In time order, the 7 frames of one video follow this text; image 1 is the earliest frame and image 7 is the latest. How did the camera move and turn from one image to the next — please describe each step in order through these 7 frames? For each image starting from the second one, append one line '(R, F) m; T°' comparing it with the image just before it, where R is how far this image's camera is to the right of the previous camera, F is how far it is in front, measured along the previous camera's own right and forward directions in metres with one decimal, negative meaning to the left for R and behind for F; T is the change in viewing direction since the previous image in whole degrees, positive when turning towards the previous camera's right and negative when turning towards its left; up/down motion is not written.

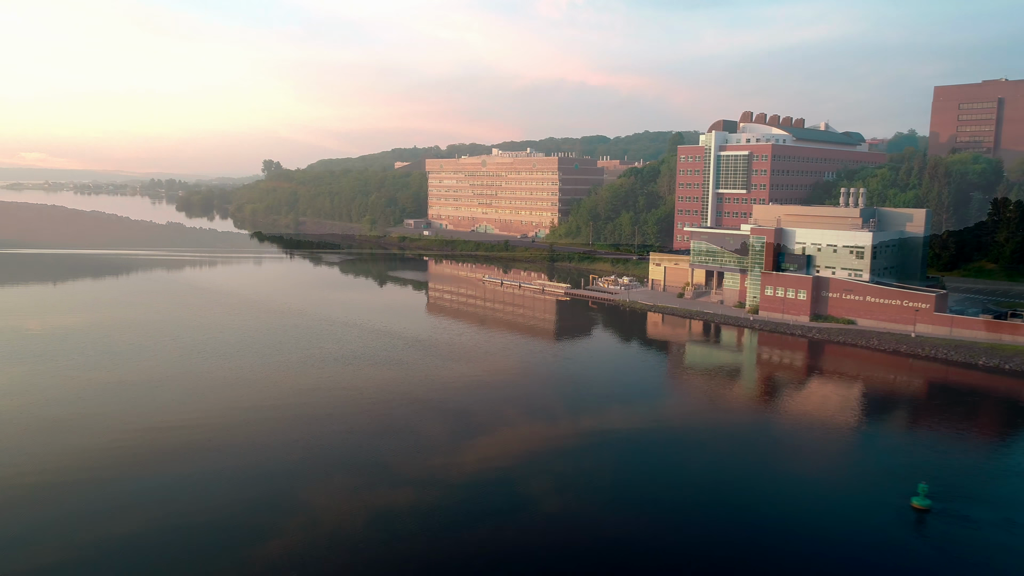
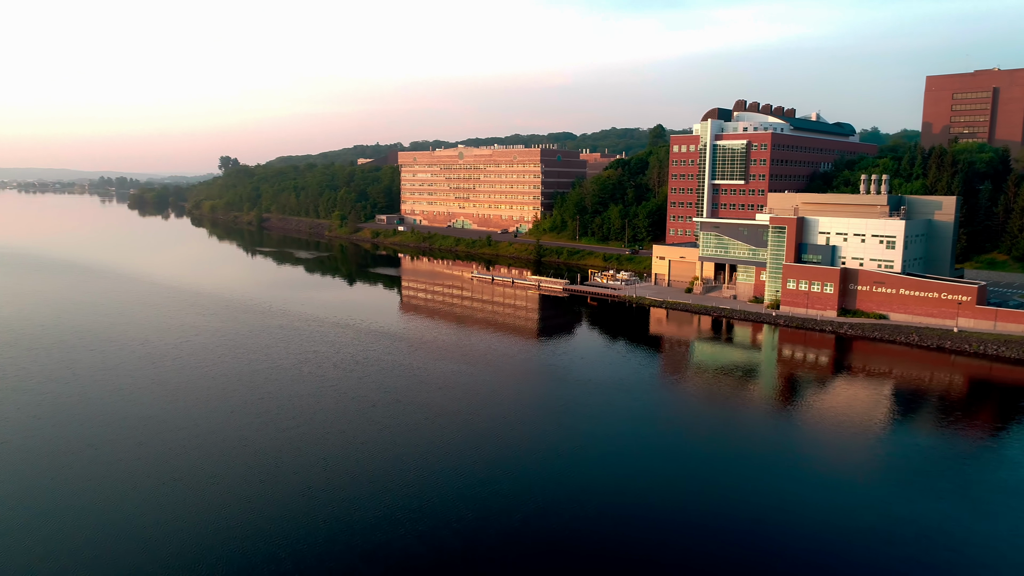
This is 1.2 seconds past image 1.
(-1.6, +2.5) m; +3°
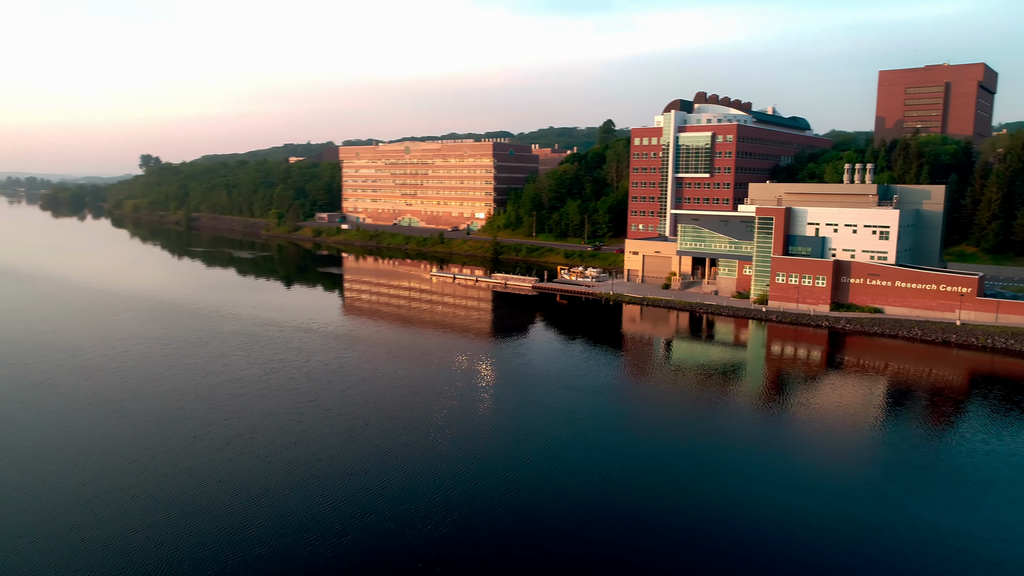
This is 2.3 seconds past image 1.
(-1.4, +2.3) m; +5°
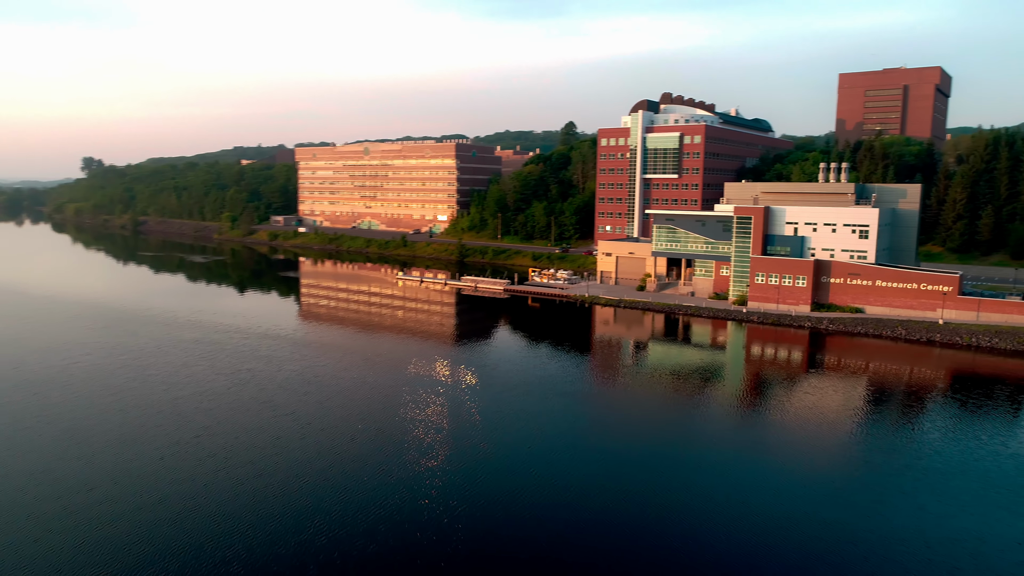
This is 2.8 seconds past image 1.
(-0.7, +1.0) m; +3°
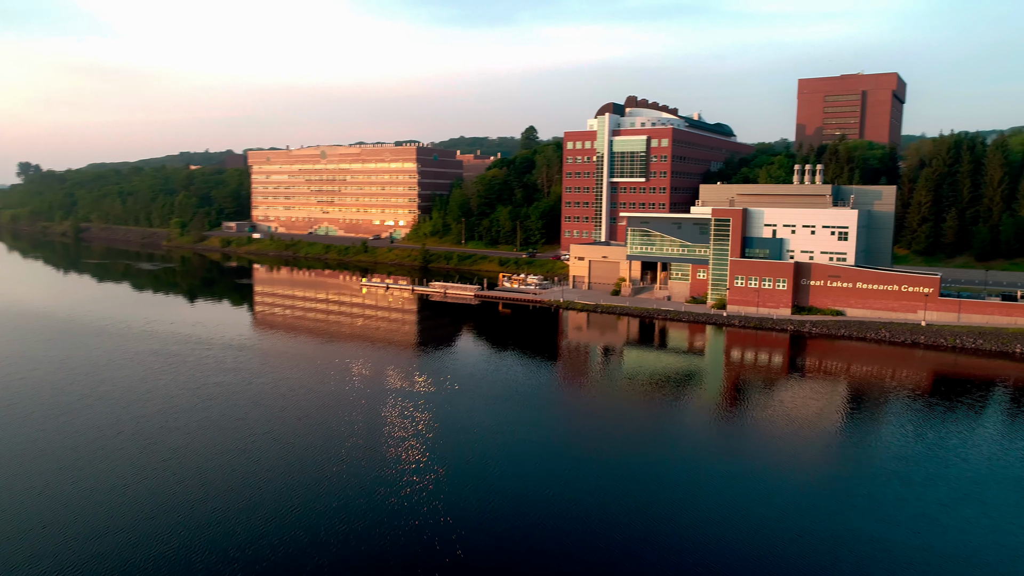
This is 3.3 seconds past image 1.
(-0.7, +1.0) m; +4°
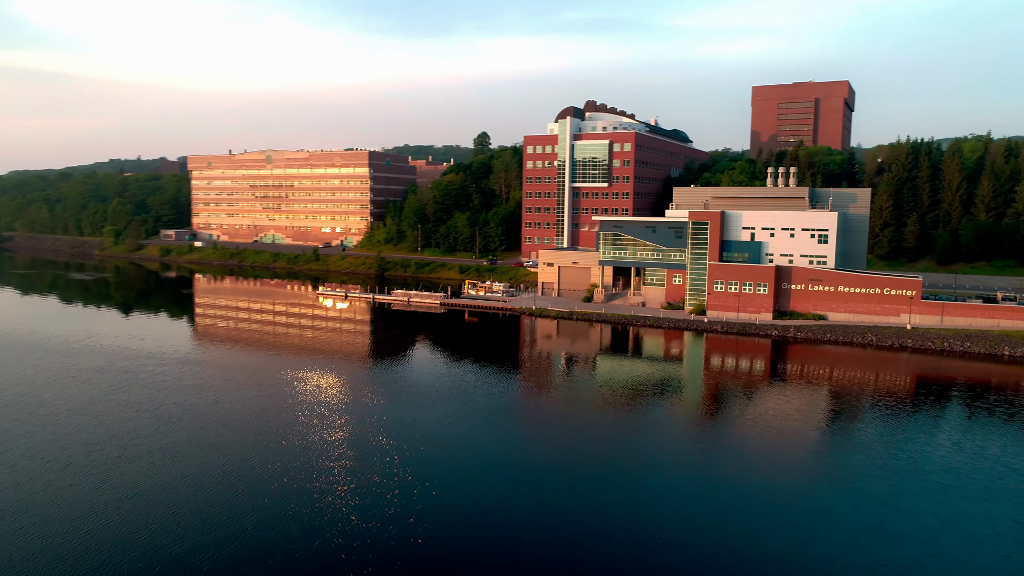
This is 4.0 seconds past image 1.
(-1.0, +1.3) m; +4°
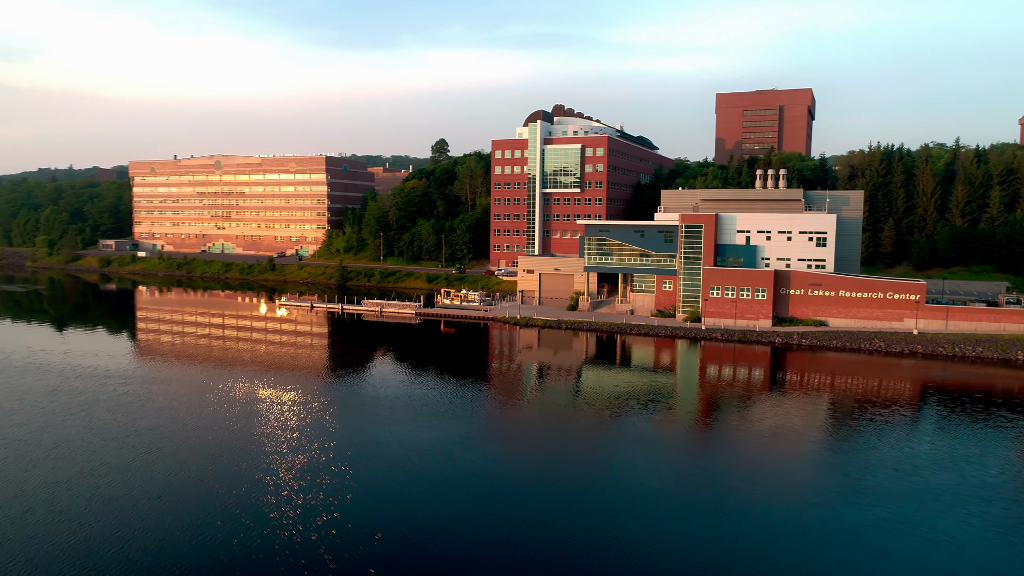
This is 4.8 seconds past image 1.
(-1.3, +1.6) m; +4°
